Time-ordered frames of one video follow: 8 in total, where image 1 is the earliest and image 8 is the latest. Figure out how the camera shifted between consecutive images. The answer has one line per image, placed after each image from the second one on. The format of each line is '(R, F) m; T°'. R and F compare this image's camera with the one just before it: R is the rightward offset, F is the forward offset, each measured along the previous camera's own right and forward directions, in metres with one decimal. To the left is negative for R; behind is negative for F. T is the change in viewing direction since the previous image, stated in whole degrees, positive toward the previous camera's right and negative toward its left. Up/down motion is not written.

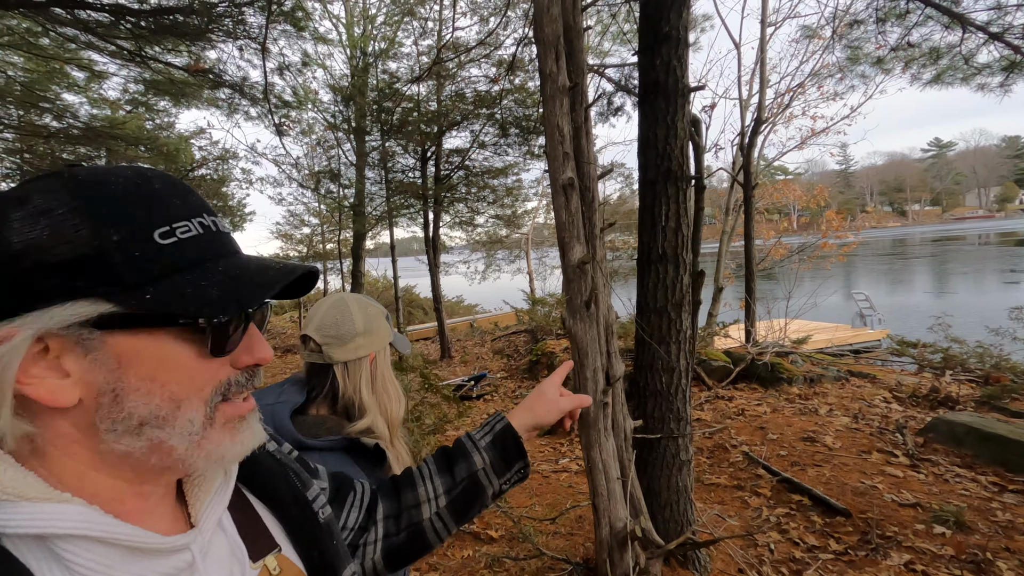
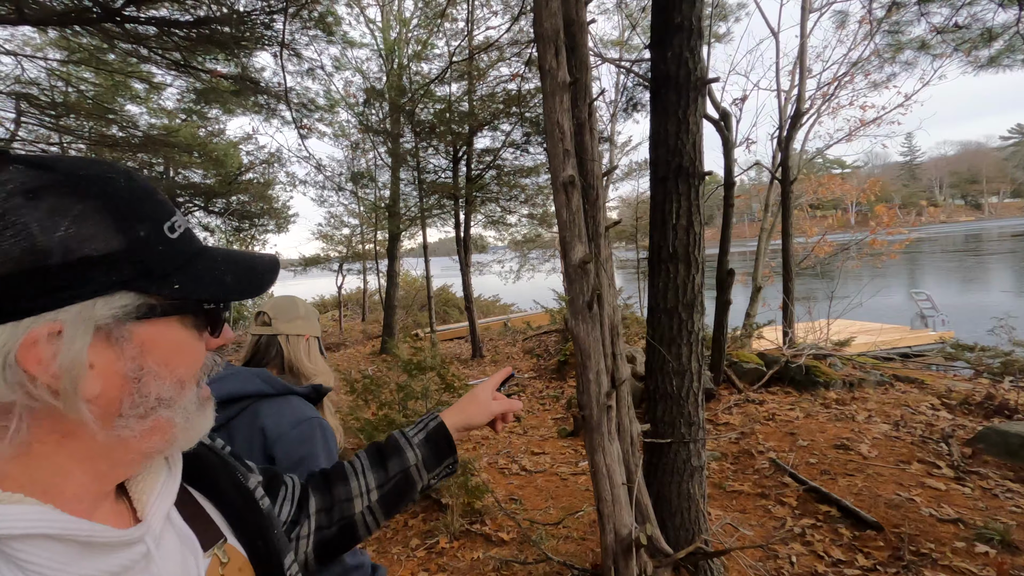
(+0.2, 0.0) m; -5°
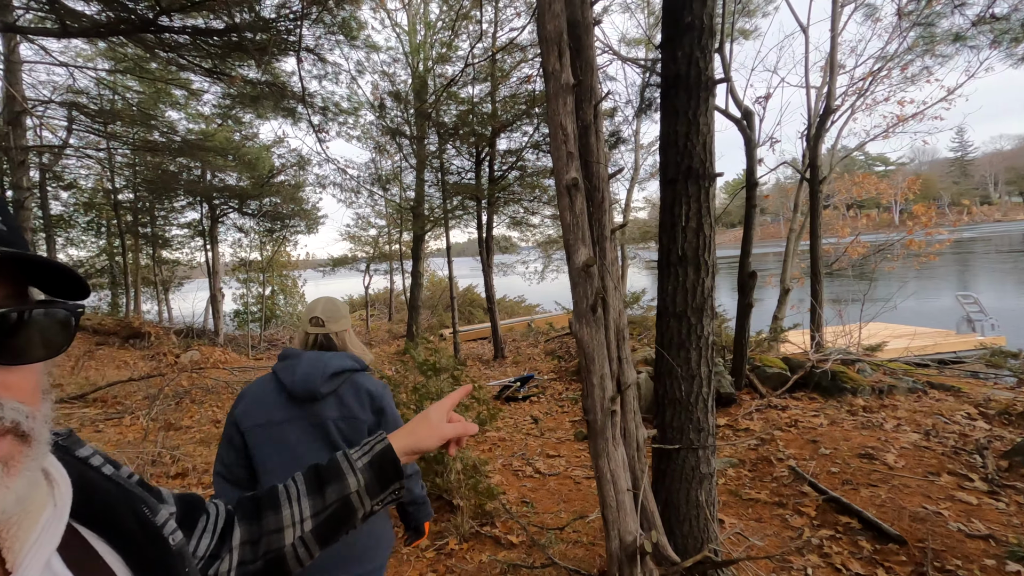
(+0.1, 0.0) m; -3°
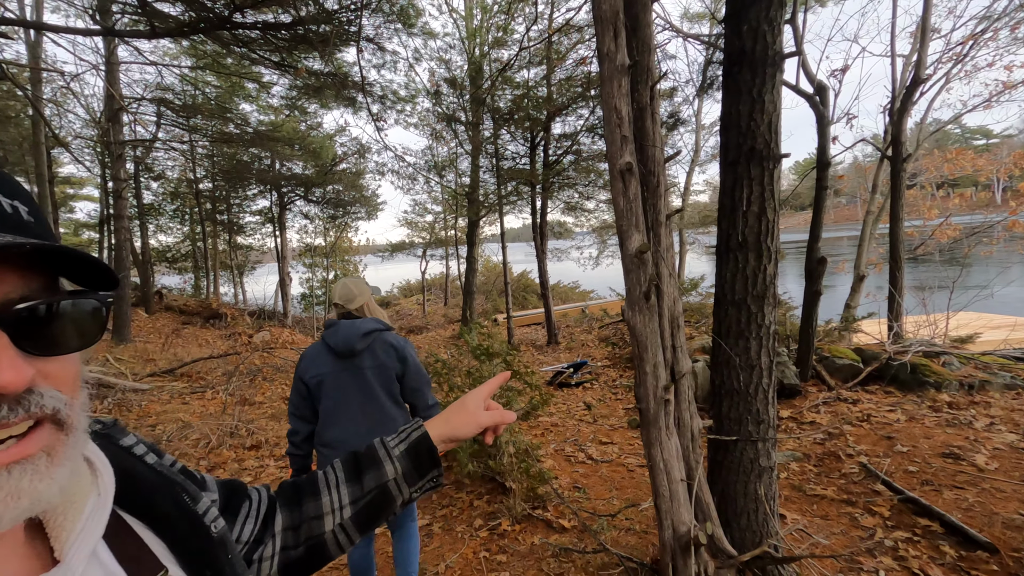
(0.0, 0.0) m; -6°
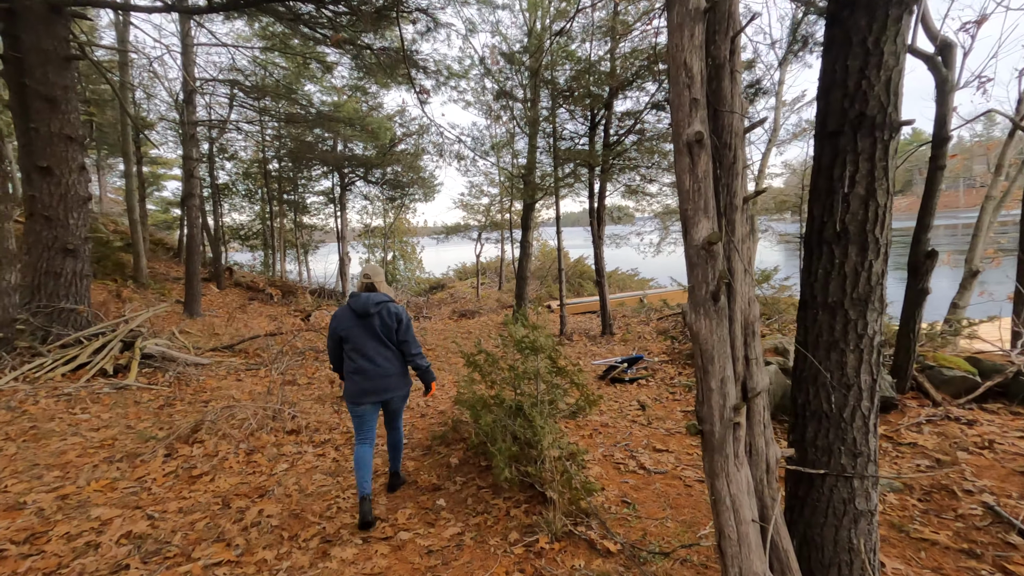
(+0.1, +0.4) m; -6°
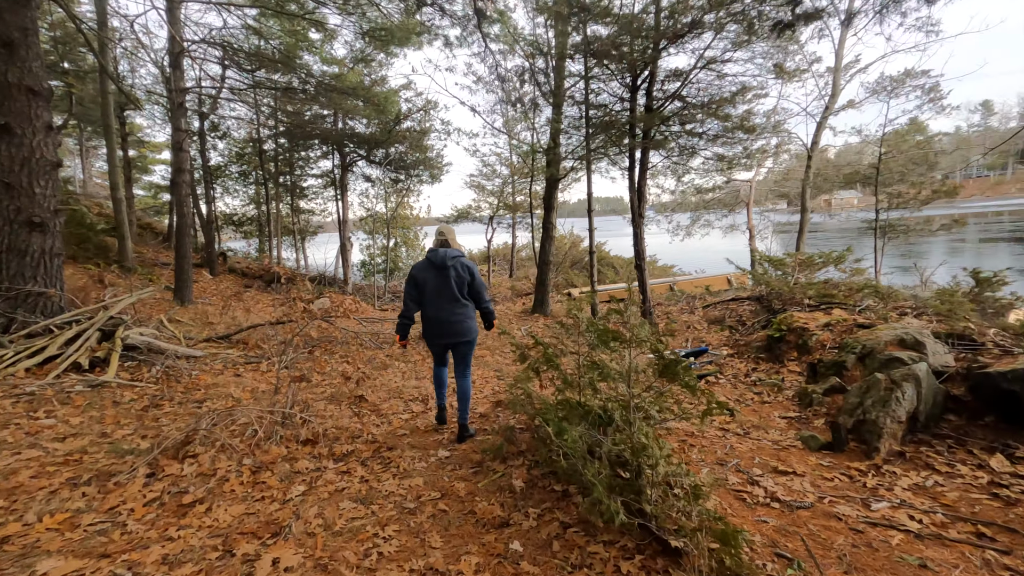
(-0.5, +0.9) m; +1°
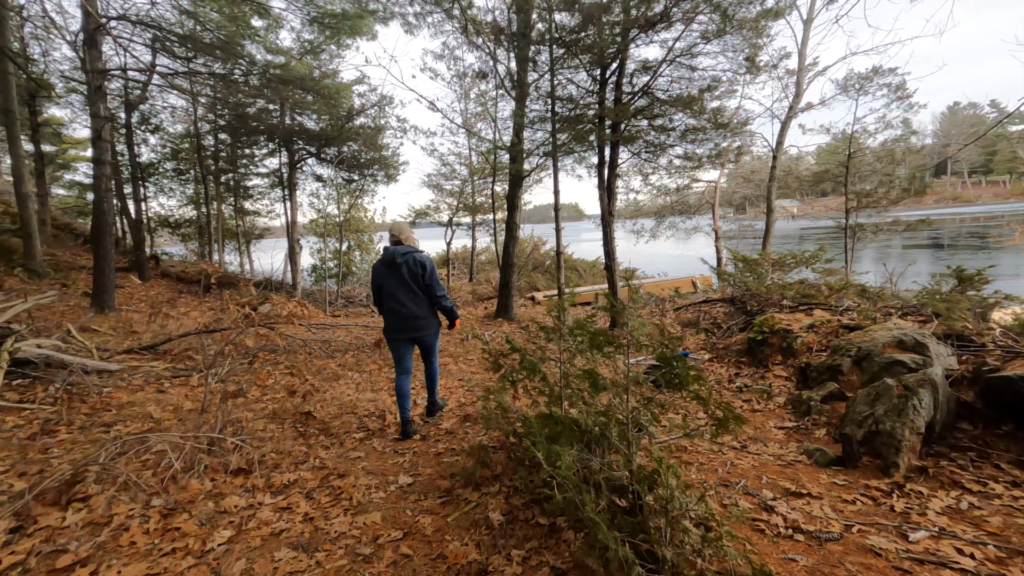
(-0.1, +0.5) m; +5°
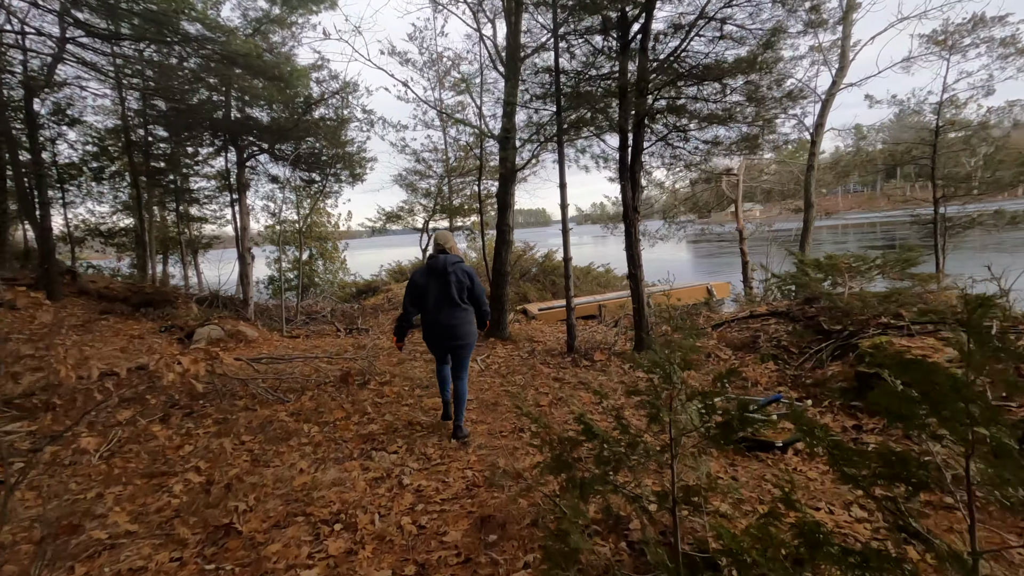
(-0.4, +1.6) m; +3°
